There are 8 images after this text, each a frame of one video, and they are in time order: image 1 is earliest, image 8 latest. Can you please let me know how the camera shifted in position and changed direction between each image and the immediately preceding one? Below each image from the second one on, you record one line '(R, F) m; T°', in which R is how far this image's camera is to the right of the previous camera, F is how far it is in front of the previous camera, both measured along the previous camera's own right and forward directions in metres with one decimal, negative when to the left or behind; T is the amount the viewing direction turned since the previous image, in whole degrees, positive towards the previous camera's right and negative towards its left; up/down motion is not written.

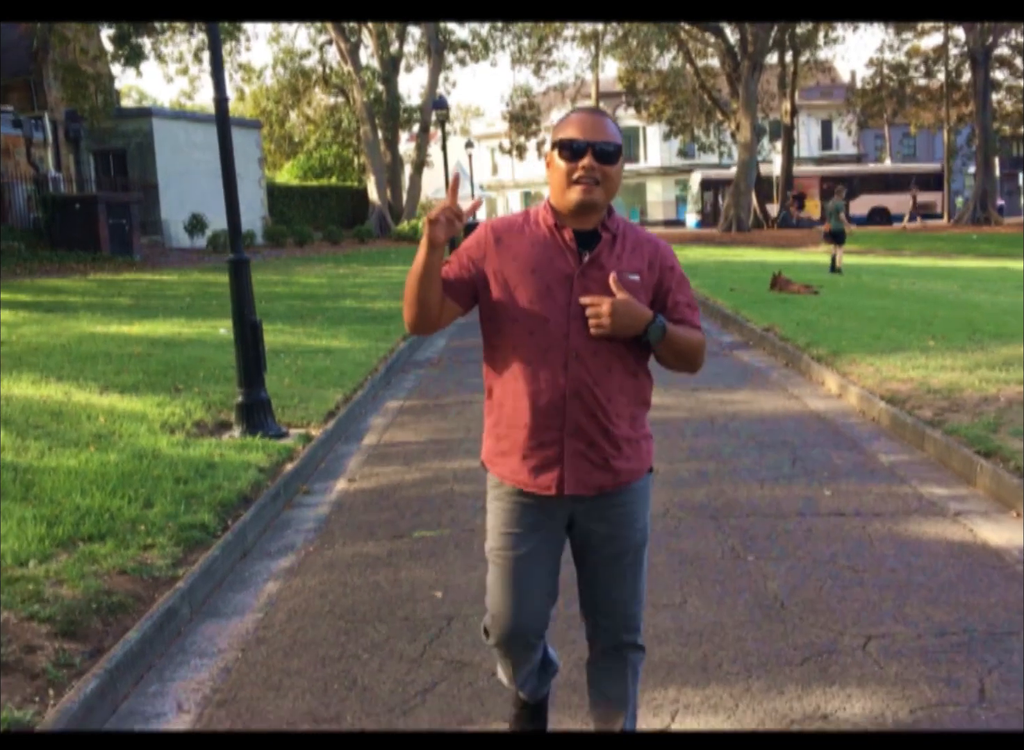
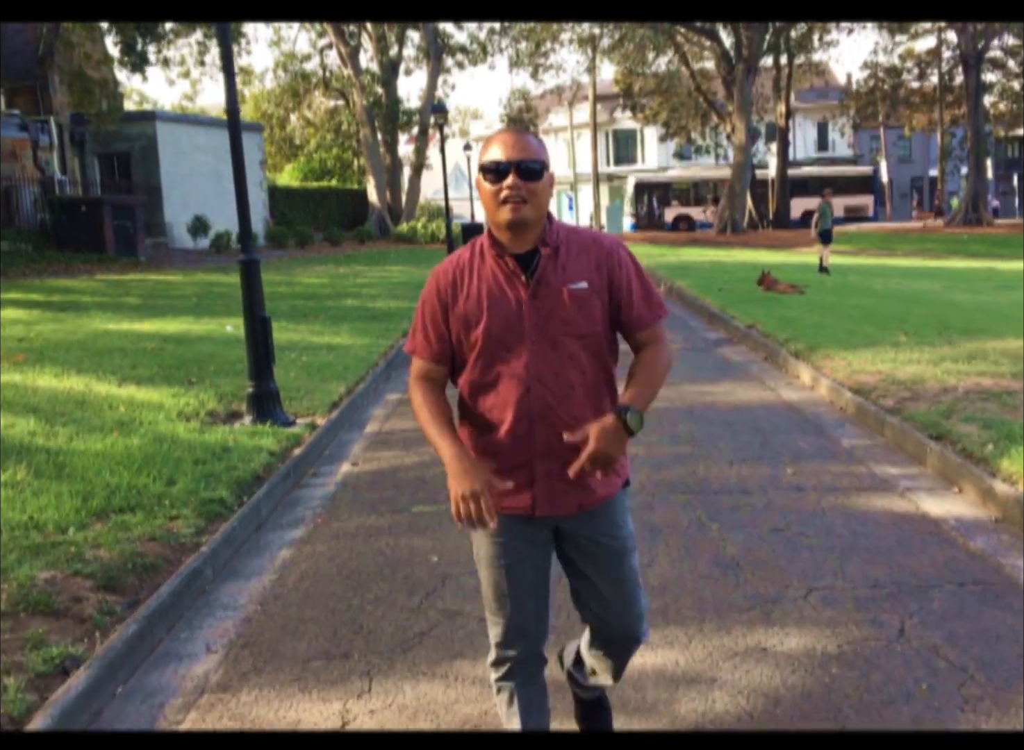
(+0.1, -0.7) m; 0°
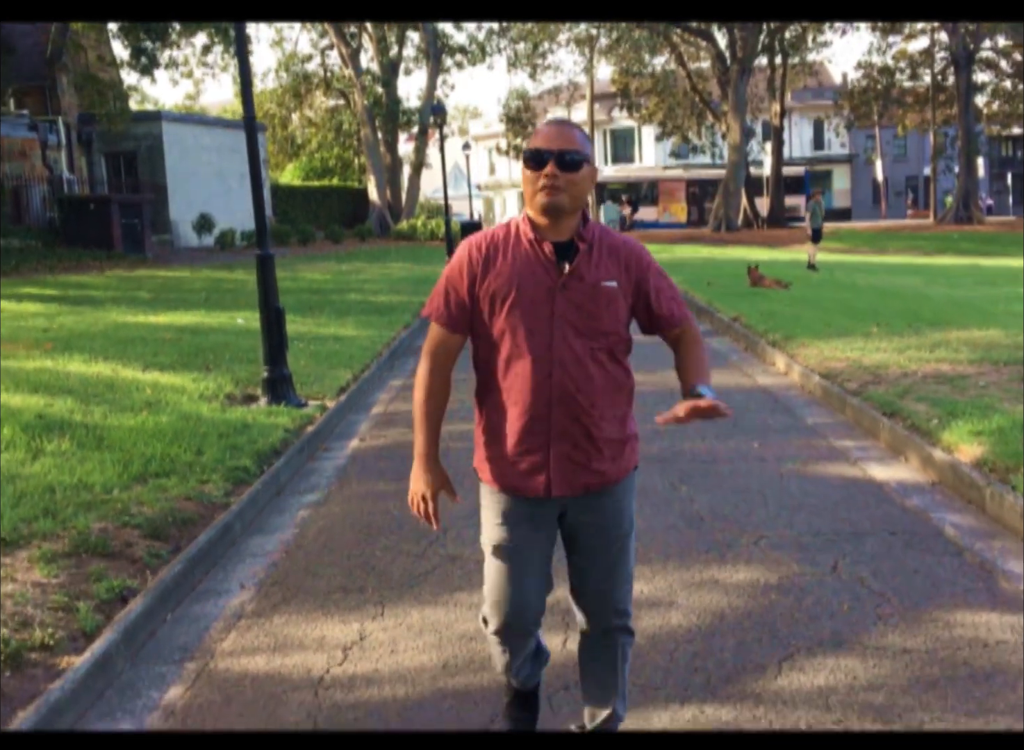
(0.0, -0.9) m; 0°
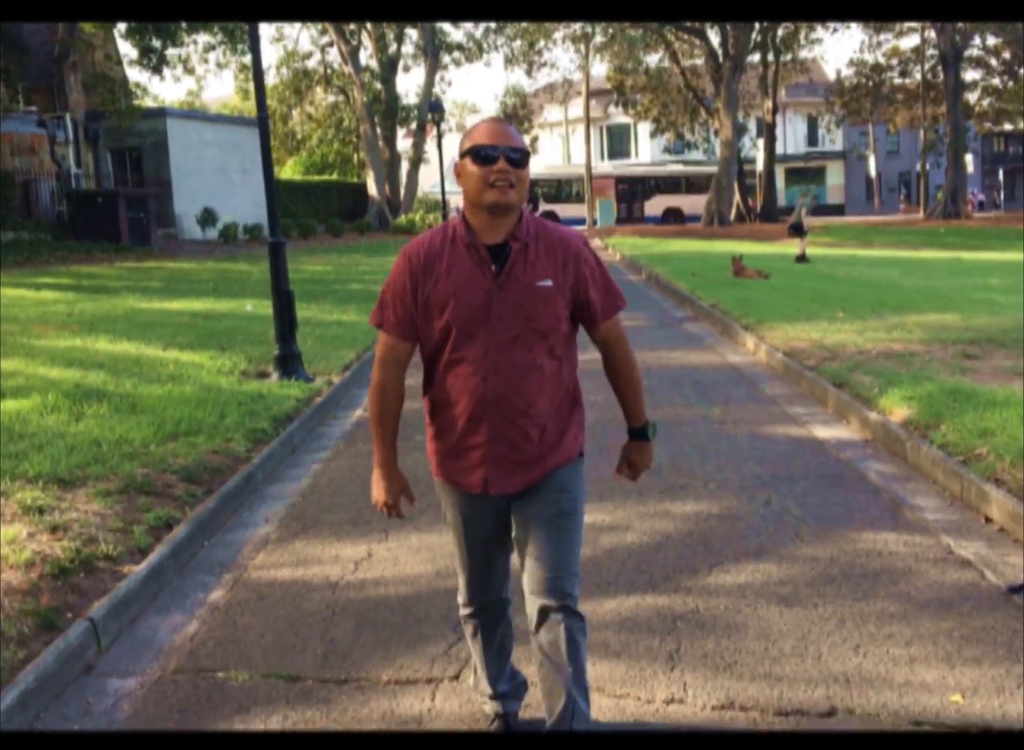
(+0.1, -1.1) m; 0°
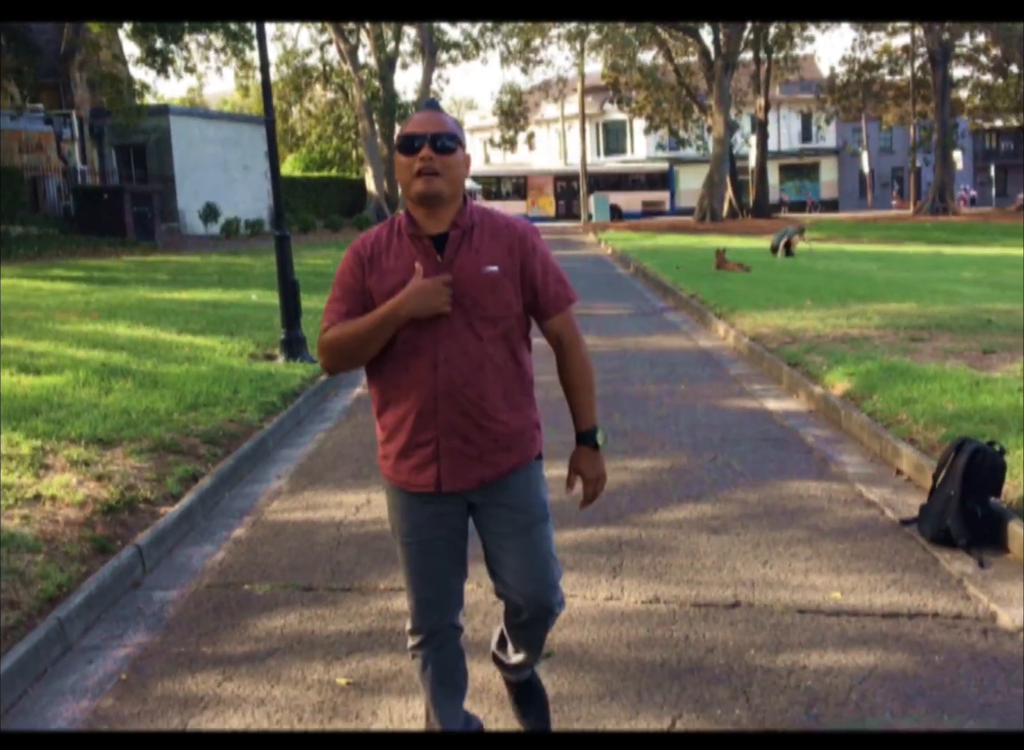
(+0.2, -1.1) m; 0°
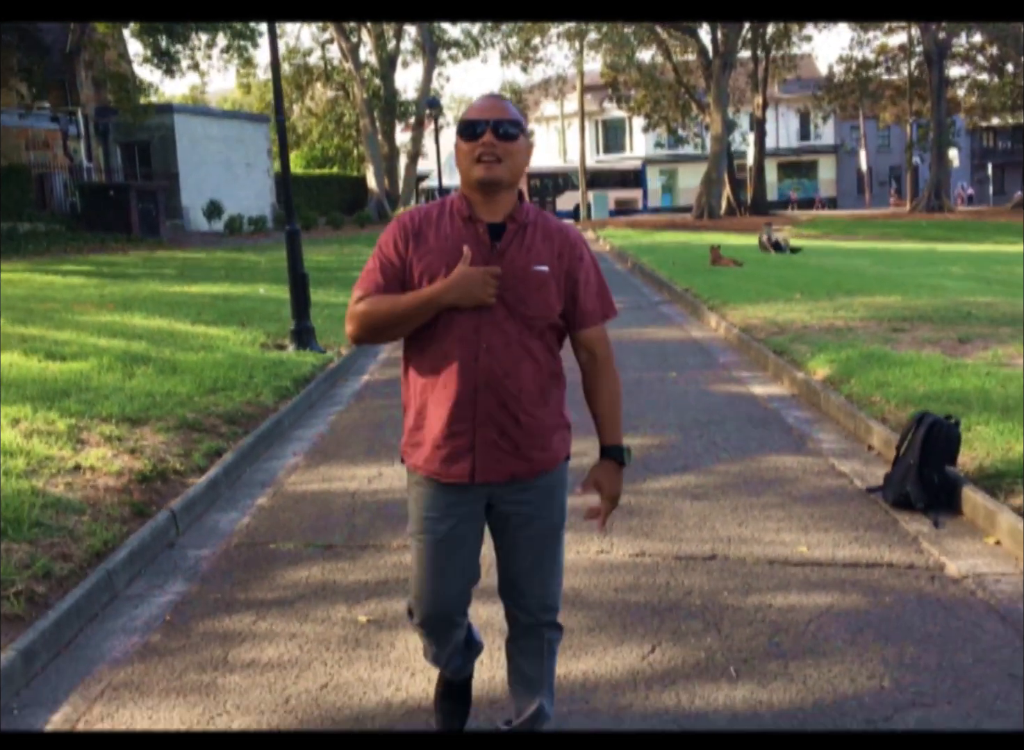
(0.0, -0.6) m; 0°
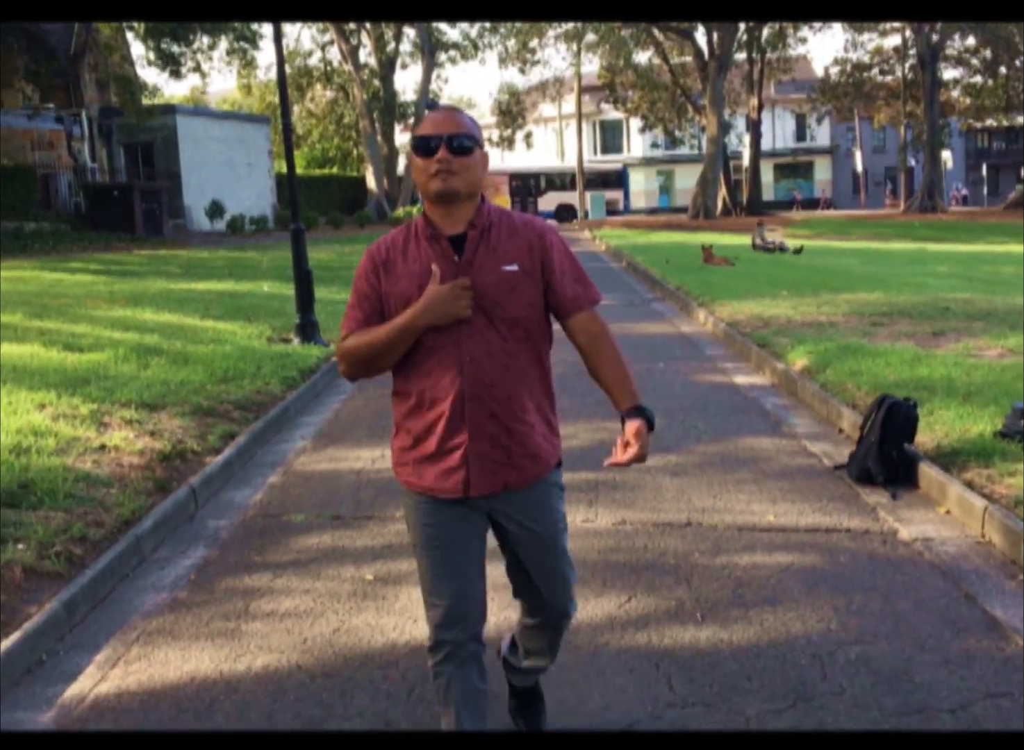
(0.0, -0.6) m; 0°
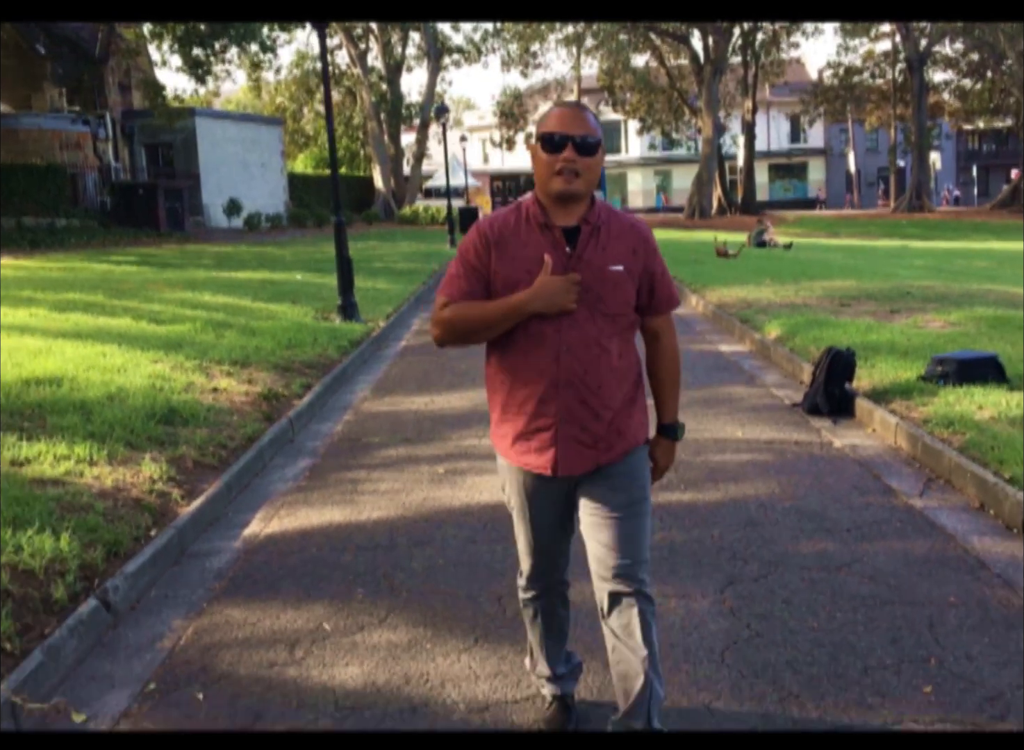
(-0.3, -2.1) m; 0°
